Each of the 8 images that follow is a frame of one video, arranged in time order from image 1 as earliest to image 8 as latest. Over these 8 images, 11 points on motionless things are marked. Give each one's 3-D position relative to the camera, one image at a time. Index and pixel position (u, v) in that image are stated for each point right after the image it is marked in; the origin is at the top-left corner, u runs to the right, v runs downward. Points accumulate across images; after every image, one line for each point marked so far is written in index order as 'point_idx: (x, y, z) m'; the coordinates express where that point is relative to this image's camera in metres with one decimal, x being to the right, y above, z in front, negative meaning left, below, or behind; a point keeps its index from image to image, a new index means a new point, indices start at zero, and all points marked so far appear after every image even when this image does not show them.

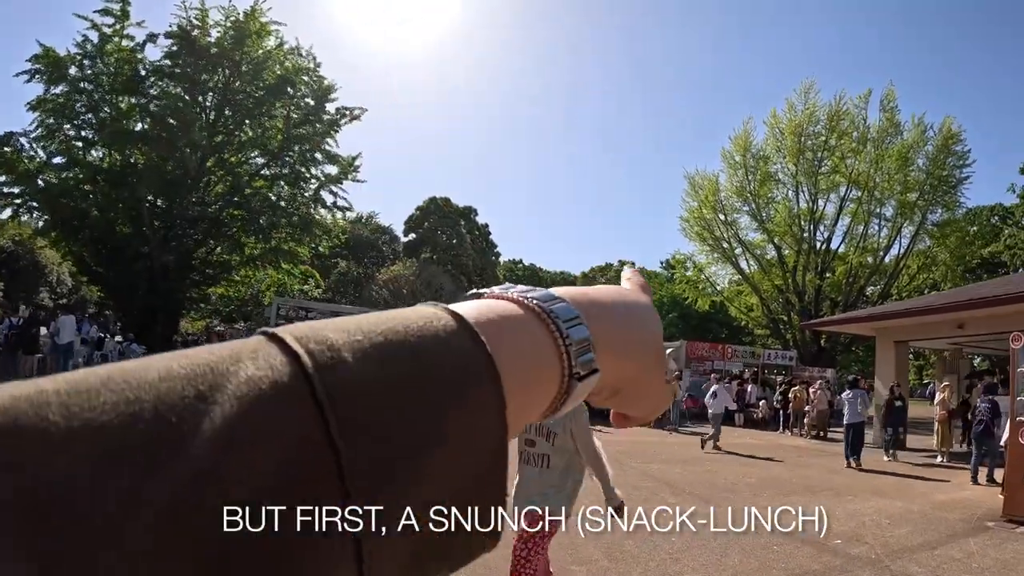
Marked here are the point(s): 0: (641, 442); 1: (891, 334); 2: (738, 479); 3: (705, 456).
0: (+2.4, -2.9, +13.7) m
1: (+8.7, -1.0, +16.5) m
2: (+2.8, -2.4, +9.1) m
3: (+3.0, -2.6, +11.4) m
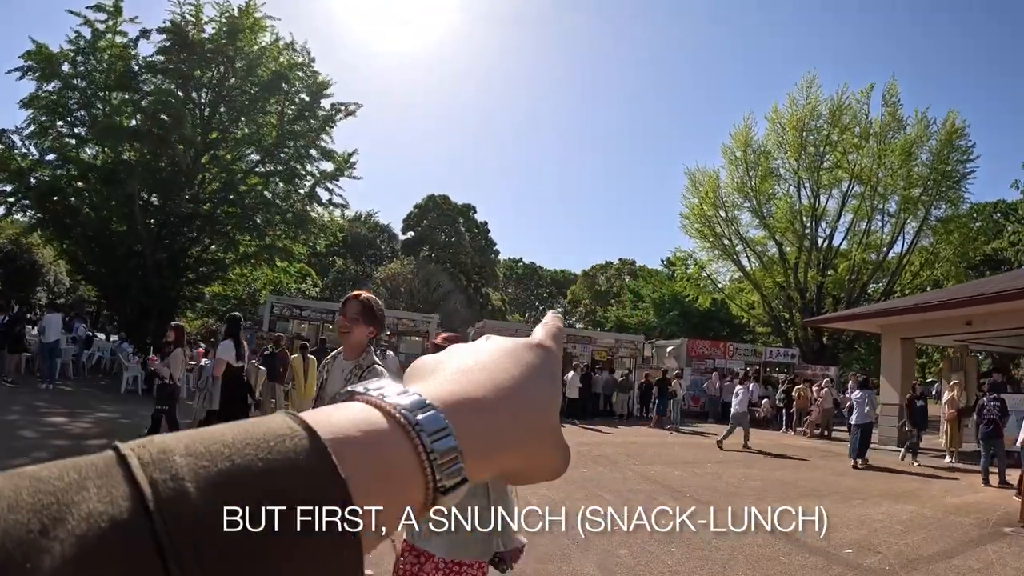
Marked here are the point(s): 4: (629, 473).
0: (+2.3, -2.8, +13.3) m
1: (+8.6, -0.9, +16.2) m
2: (+2.7, -2.3, +8.7) m
3: (+2.9, -2.6, +11.0) m
4: (+1.5, -2.3, +9.2) m
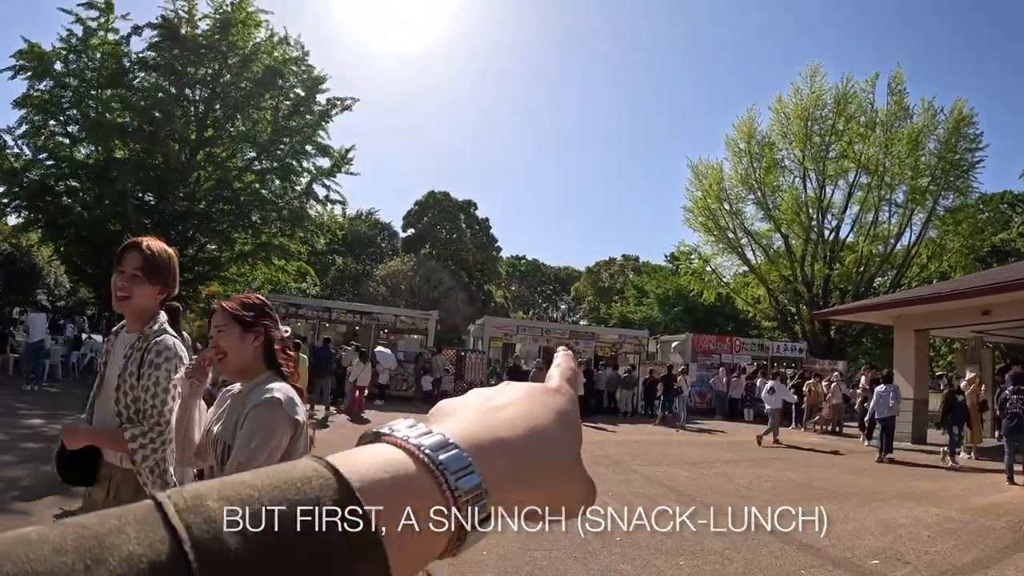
0: (+2.3, -2.7, +12.8) m
1: (+8.6, -0.7, +15.6) m
2: (+2.7, -2.2, +8.2) m
3: (+2.9, -2.4, +10.5) m
4: (+1.5, -2.2, +8.7) m
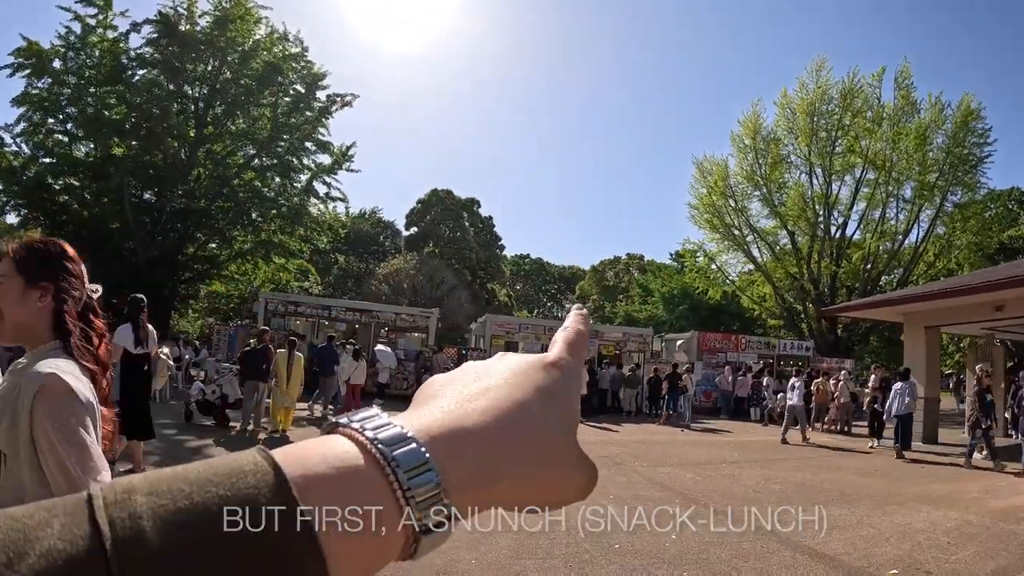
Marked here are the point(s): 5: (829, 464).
0: (+2.3, -2.6, +12.4) m
1: (+8.6, -0.6, +15.2) m
2: (+2.7, -2.1, +7.9) m
3: (+2.9, -2.4, +10.2) m
4: (+1.4, -2.1, +8.4) m
5: (+4.4, -2.4, +10.0) m
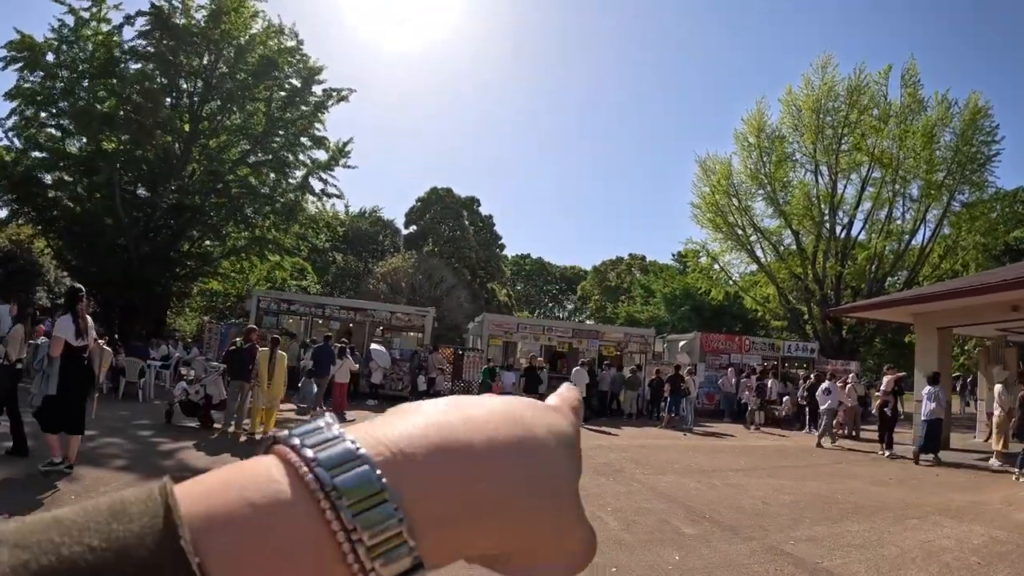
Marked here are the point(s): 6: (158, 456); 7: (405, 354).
0: (+2.2, -2.6, +11.9) m
1: (+8.6, -0.6, +14.7) m
2: (+2.6, -2.1, +7.4) m
3: (+2.8, -2.3, +9.6) m
4: (+1.3, -2.1, +7.8) m
5: (+4.3, -2.4, +9.4) m
6: (-4.2, -2.0, +8.6) m
7: (-2.9, -1.8, +19.6) m
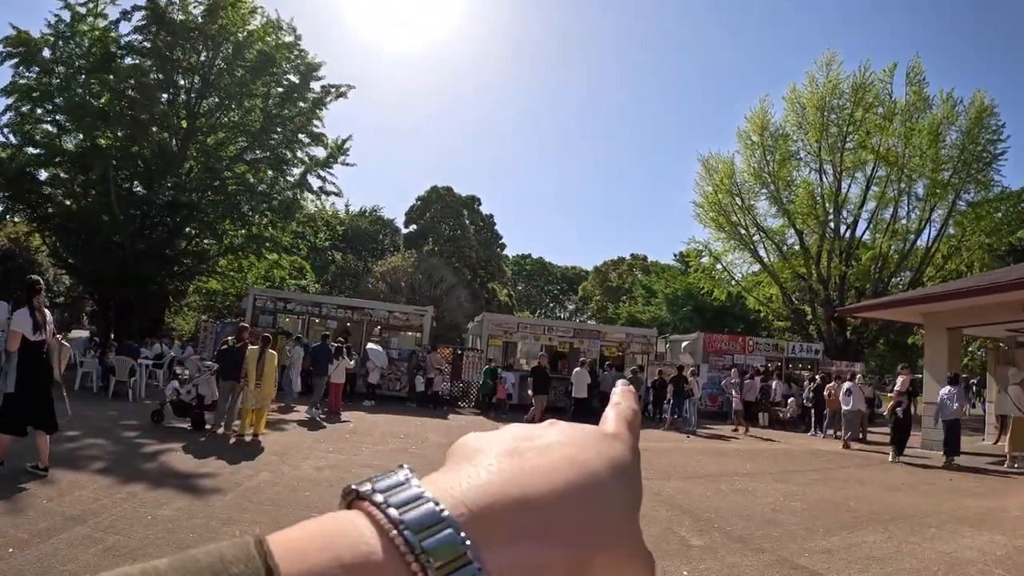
0: (+2.2, -2.6, +11.6) m
1: (+8.6, -0.6, +14.3) m
2: (+2.5, -2.1, +7.0) m
3: (+2.8, -2.3, +9.3) m
4: (+1.3, -2.1, +7.5) m
5: (+4.2, -2.4, +9.1) m
6: (-4.2, -1.9, +8.2) m
7: (-2.9, -1.7, +19.3) m
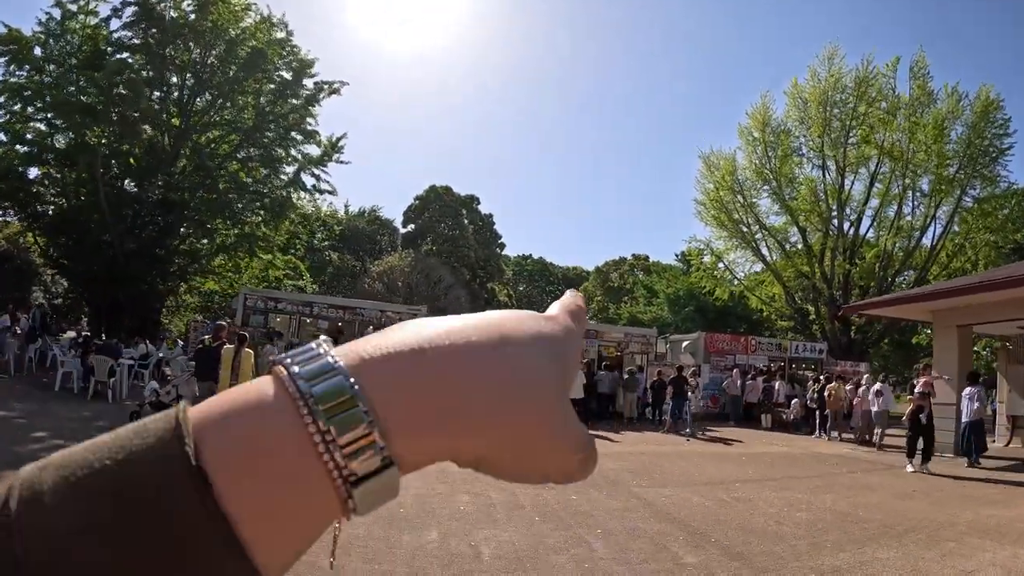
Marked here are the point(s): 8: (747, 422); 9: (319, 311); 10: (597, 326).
0: (+2.1, -2.5, +11.1) m
1: (+8.4, -0.6, +13.8) m
2: (+2.4, -2.0, +6.5) m
3: (+2.6, -2.2, +8.8) m
4: (+1.2, -2.0, +7.0) m
5: (+4.1, -2.3, +8.6) m
6: (-4.3, -1.9, +7.8) m
7: (-3.0, -1.7, +18.8) m
8: (+6.2, -3.6, +19.3) m
9: (-5.2, -0.6, +19.5) m
10: (+2.3, -1.1, +19.9) m
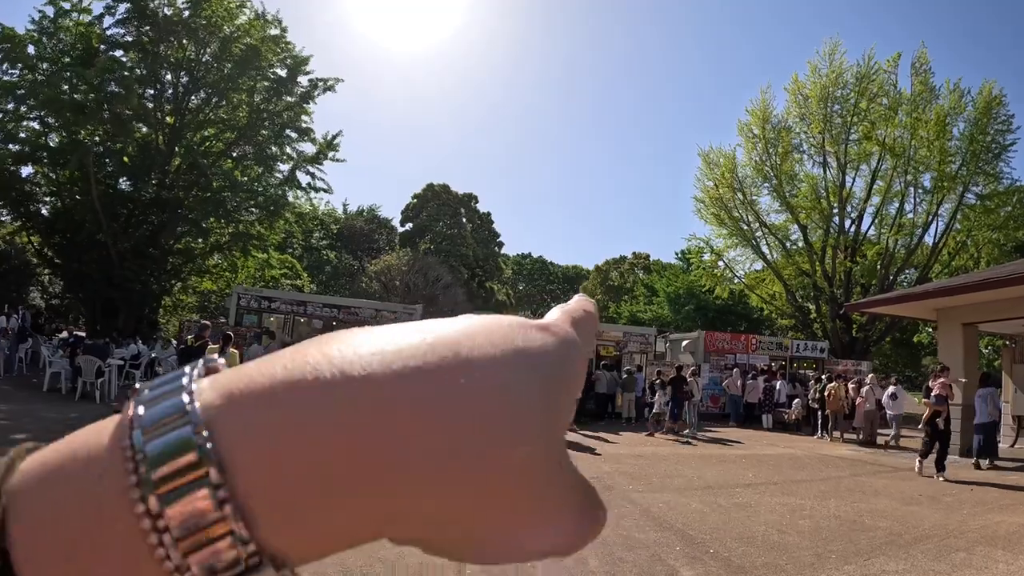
0: (+2.0, -2.5, +10.8) m
1: (+8.3, -0.5, +13.5) m
2: (+2.3, -2.0, +6.2) m
3: (+2.6, -2.2, +8.5) m
4: (+1.1, -2.0, +6.7) m
5: (+4.0, -2.3, +8.3) m
6: (-4.4, -1.9, +7.5) m
7: (-3.1, -1.7, +18.5) m
8: (+6.2, -3.5, +19.1) m
9: (-5.2, -0.6, +19.2) m
10: (+2.3, -1.0, +19.7) m
